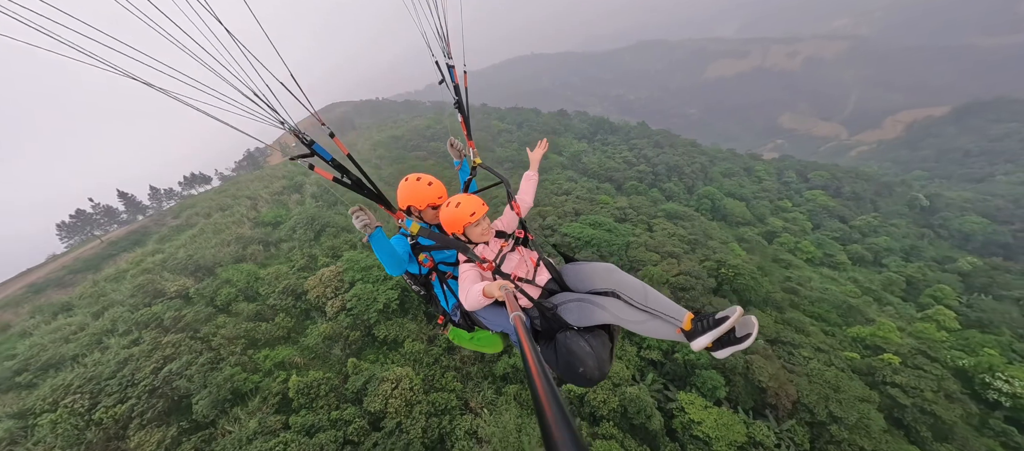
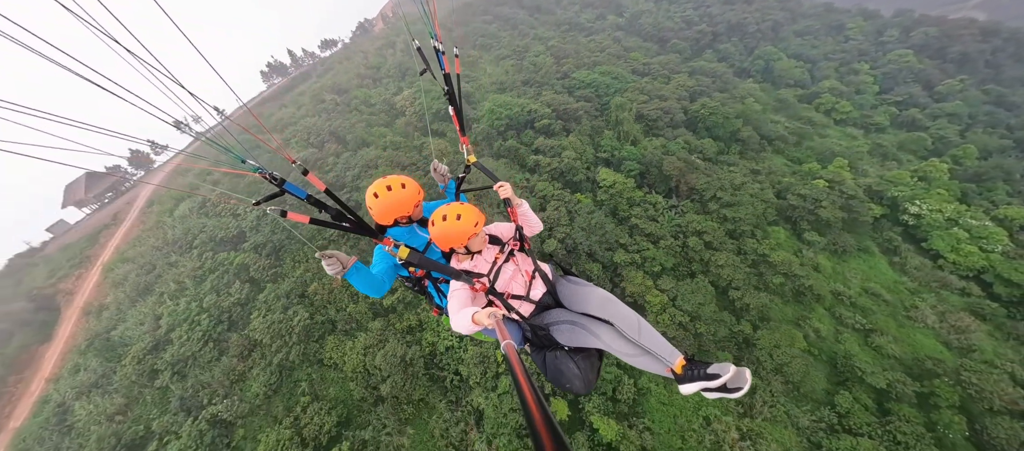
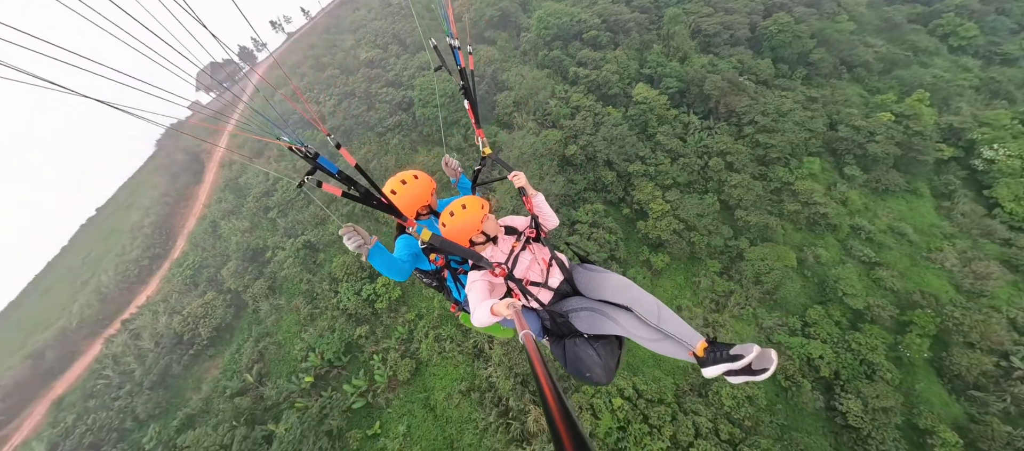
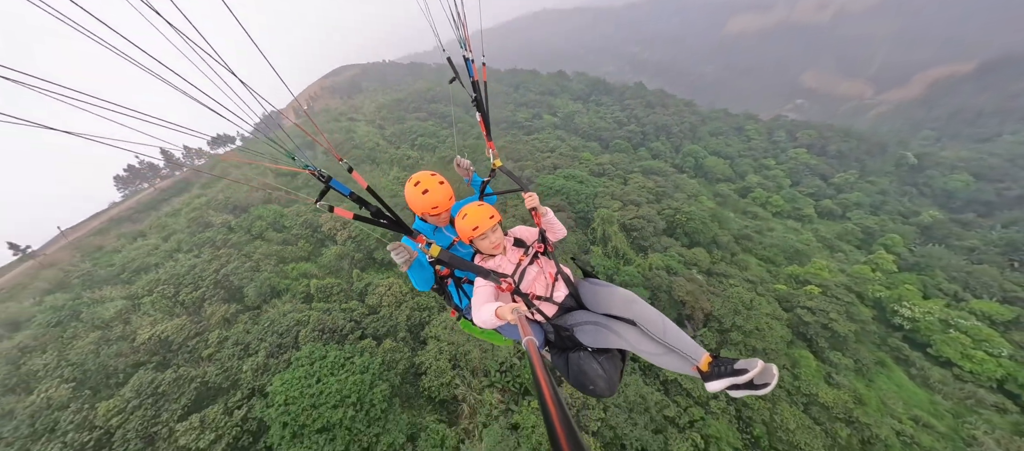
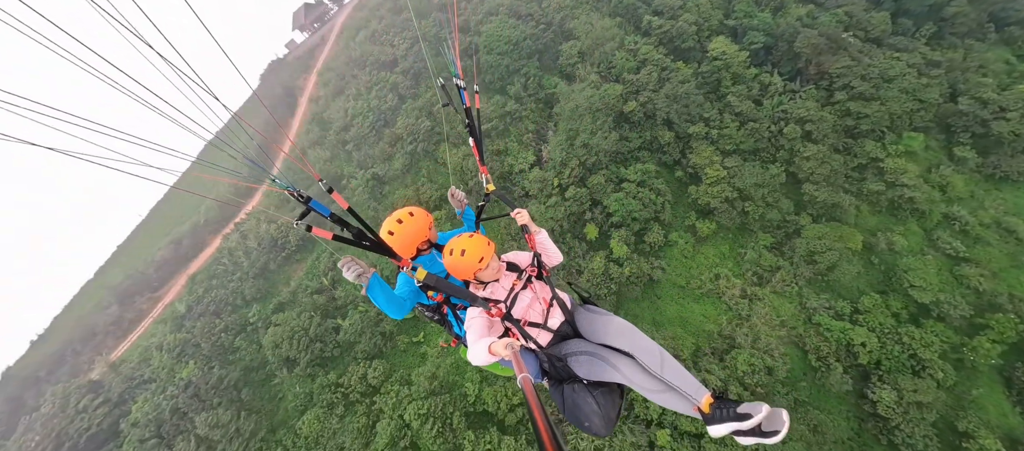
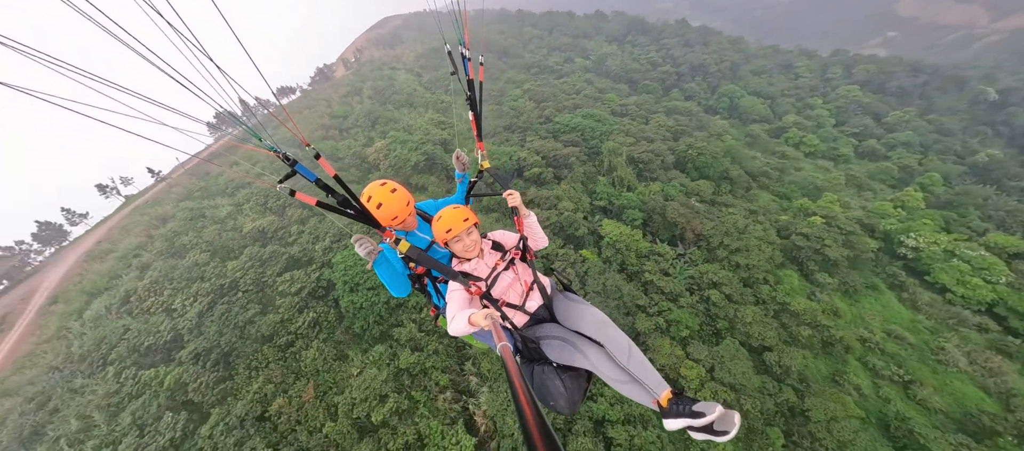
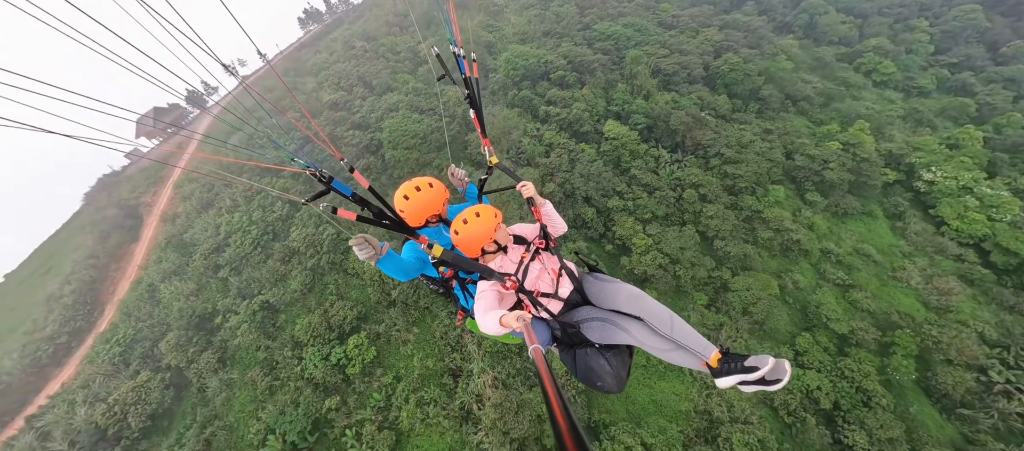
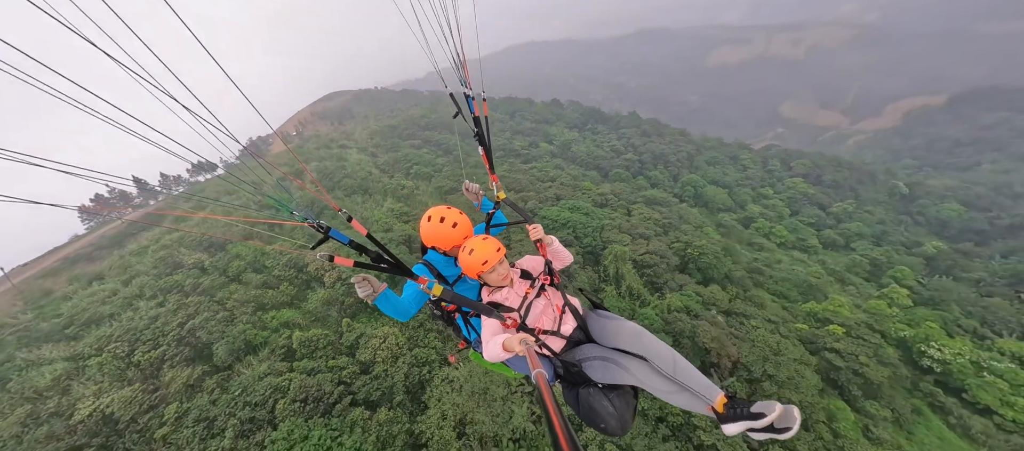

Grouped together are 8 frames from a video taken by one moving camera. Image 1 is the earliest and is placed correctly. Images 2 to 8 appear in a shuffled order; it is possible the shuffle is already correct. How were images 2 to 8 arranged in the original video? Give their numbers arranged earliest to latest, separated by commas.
8, 4, 6, 2, 7, 3, 5
